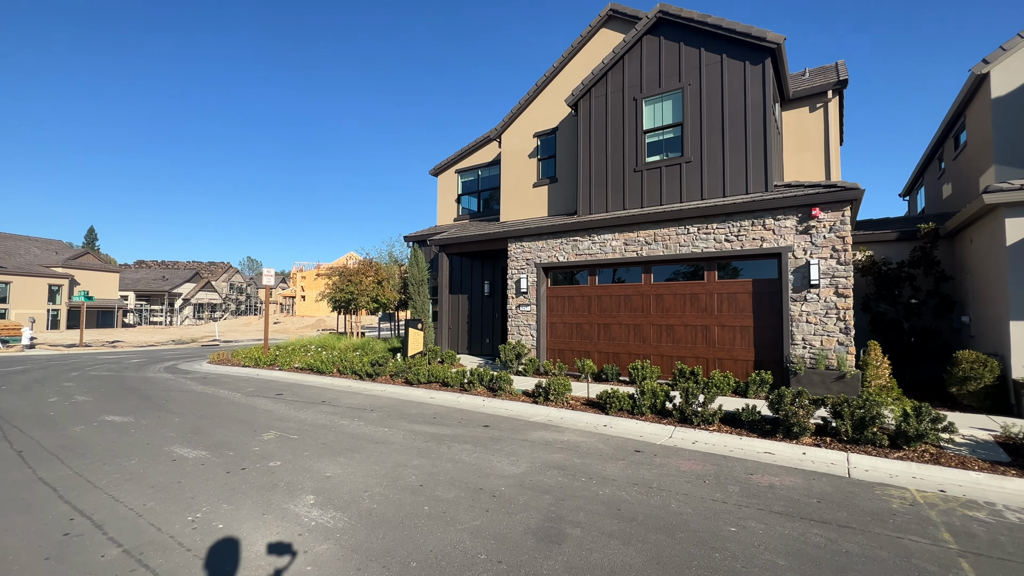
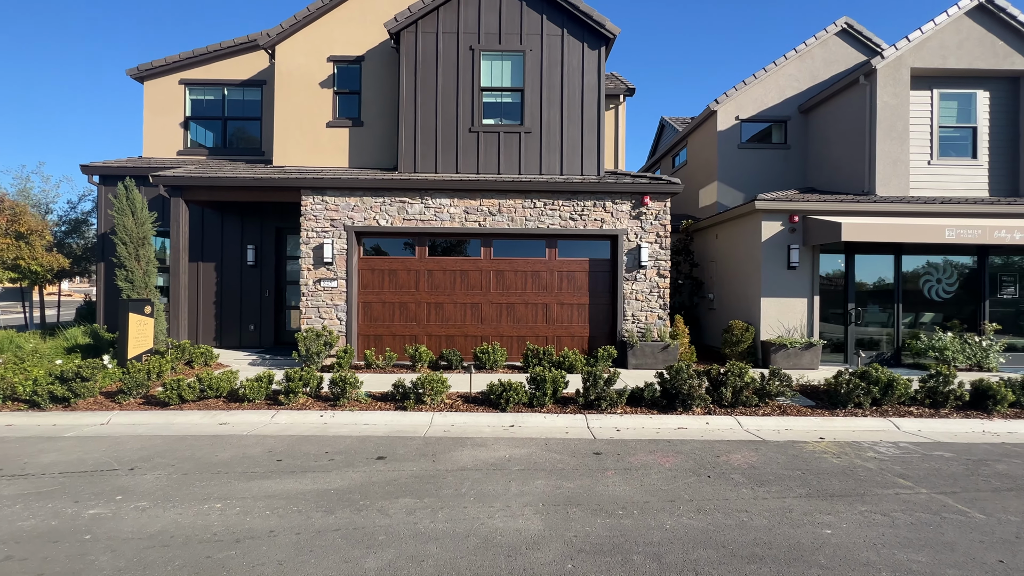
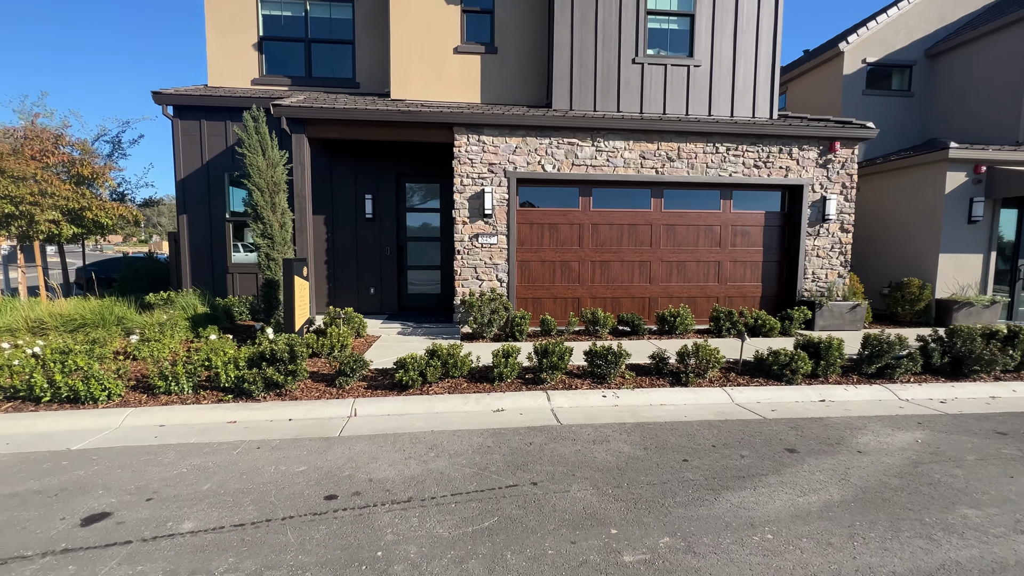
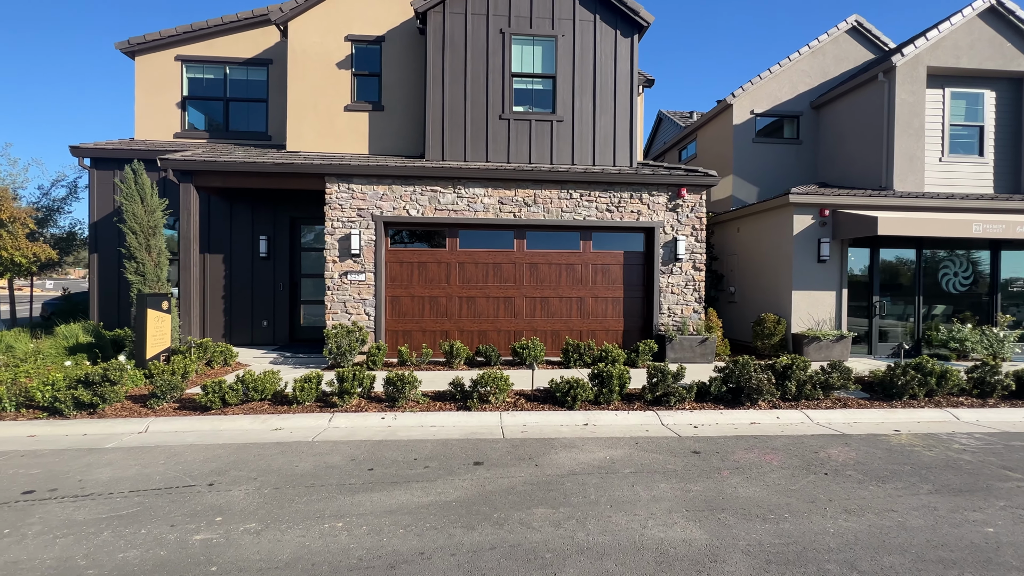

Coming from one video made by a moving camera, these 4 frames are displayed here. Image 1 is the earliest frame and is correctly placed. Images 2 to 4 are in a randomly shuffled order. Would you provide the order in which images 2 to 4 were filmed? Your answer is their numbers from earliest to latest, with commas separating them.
2, 4, 3
